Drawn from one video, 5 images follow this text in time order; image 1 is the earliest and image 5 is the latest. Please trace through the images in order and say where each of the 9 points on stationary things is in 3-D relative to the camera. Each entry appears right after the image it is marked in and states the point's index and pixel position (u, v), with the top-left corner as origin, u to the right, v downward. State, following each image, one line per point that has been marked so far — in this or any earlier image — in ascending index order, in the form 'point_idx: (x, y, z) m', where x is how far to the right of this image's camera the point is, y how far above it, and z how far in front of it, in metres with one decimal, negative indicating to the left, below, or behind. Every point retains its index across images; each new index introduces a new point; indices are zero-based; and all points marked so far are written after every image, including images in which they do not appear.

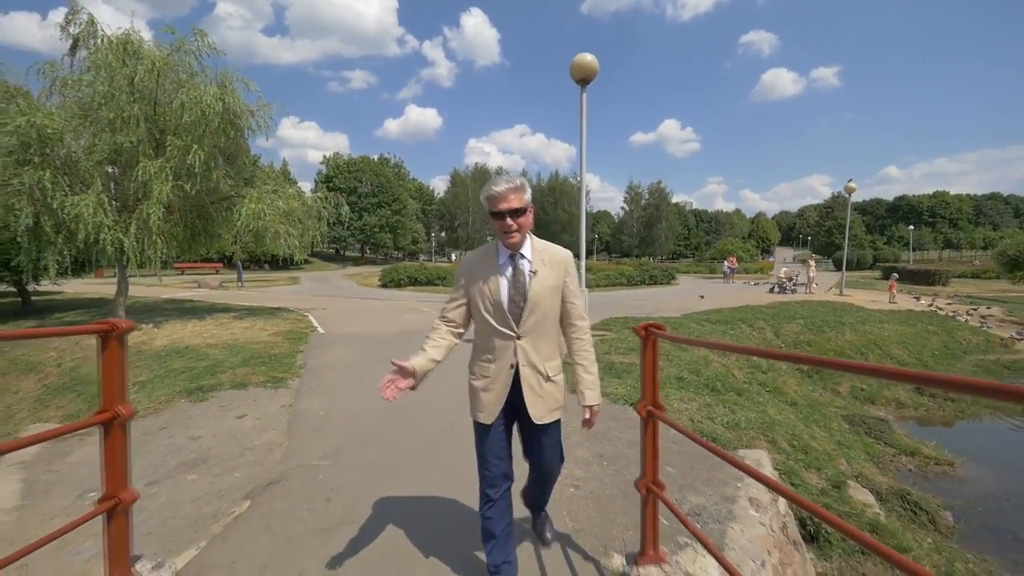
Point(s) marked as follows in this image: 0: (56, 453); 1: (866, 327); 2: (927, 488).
0: (-4.3, -1.5, +5.2) m
1: (+10.1, -1.1, +15.7) m
2: (+5.5, -2.6, +7.2) m
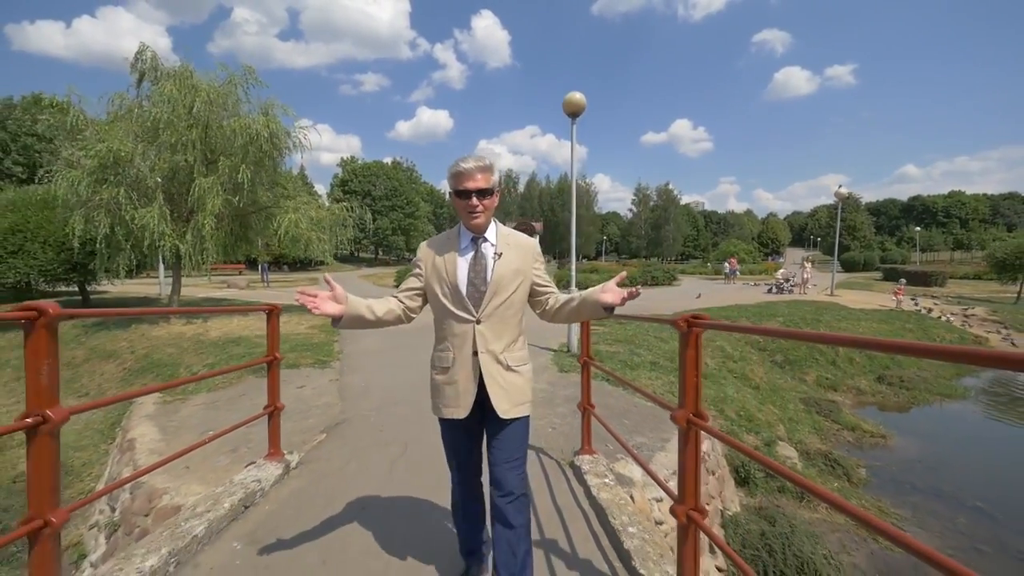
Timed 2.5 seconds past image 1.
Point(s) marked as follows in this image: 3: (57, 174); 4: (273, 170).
0: (-4.3, -1.5, +6.9) m
1: (+10.3, -1.1, +17.1) m
2: (+5.5, -2.6, +8.6) m
3: (-10.6, +2.6, +12.8) m
4: (-6.3, +3.1, +14.4) m
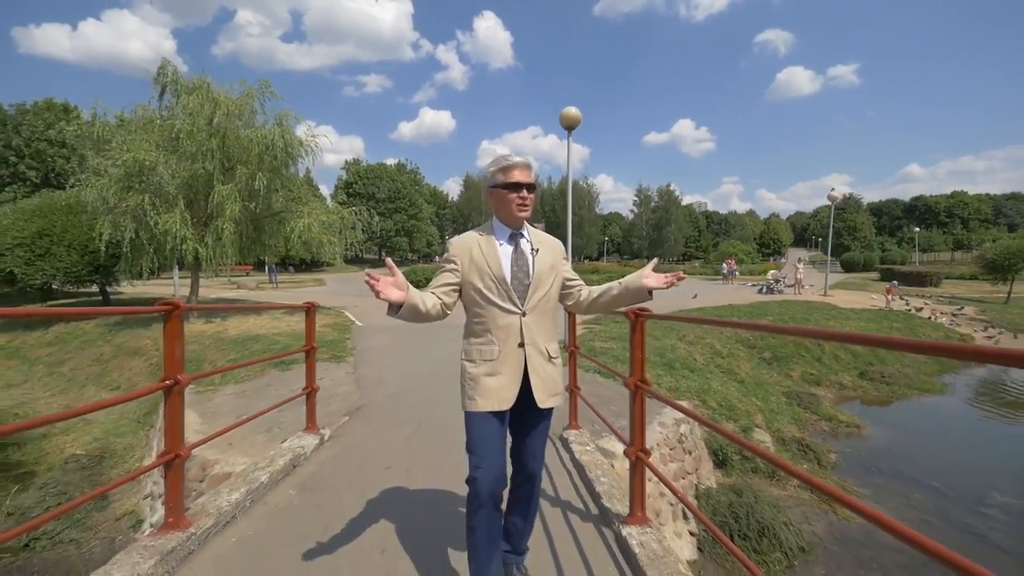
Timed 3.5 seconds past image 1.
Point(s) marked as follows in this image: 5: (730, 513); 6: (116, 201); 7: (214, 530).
0: (-4.3, -1.5, +7.6) m
1: (+10.4, -1.2, +17.8) m
2: (+5.5, -2.6, +9.4) m
3: (-10.6, +2.6, +13.6) m
4: (-6.3, +3.1, +15.1) m
5: (+2.3, -2.4, +5.7) m
6: (-9.5, +2.1, +13.2) m
7: (-1.5, -1.3, +2.9) m
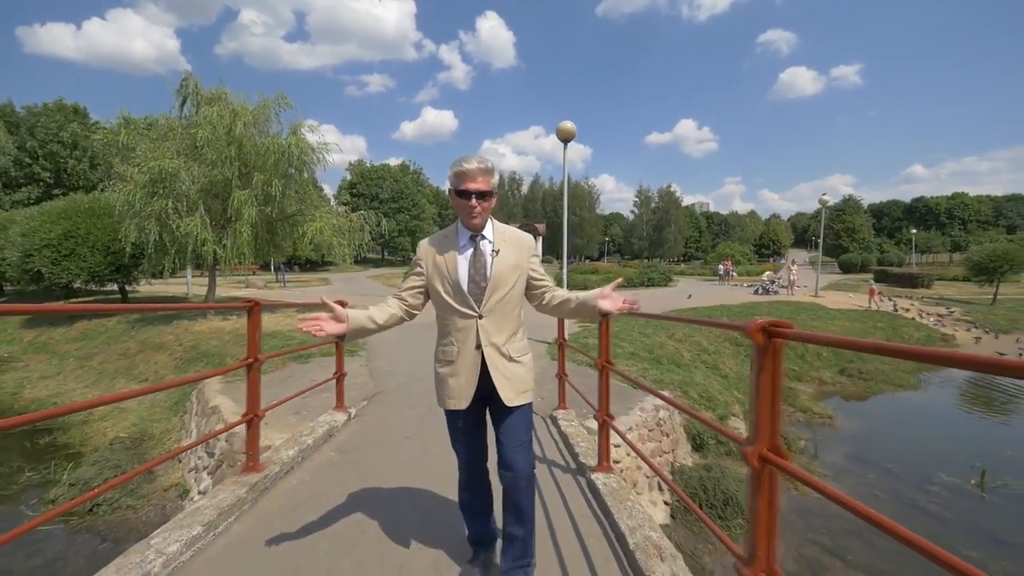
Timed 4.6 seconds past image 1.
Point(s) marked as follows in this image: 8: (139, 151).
0: (-4.3, -1.5, +8.5) m
1: (+10.4, -1.2, +18.6) m
2: (+5.5, -2.7, +10.2) m
3: (-10.6, +2.6, +14.5) m
4: (-6.2, +3.1, +16.0) m
5: (+2.3, -2.4, +6.6) m
6: (-9.5, +2.1, +14.1) m
7: (-1.6, -1.3, +3.7) m
8: (-10.1, +3.7, +14.7) m
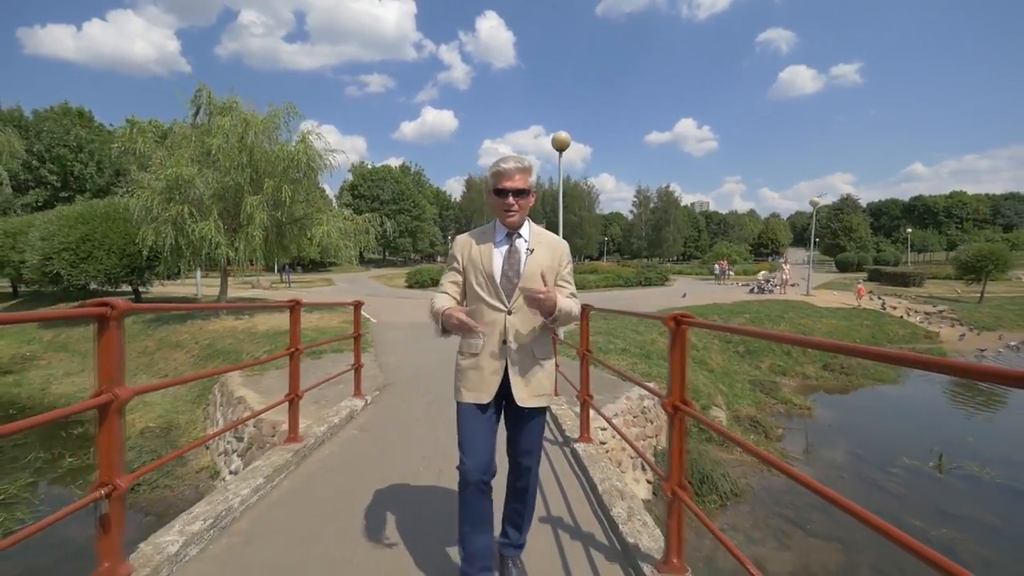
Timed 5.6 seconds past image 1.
0: (-4.3, -1.5, +9.2) m
1: (+10.4, -1.2, +19.3) m
2: (+5.4, -2.7, +10.9) m
3: (-10.6, +2.6, +15.2) m
4: (-6.3, +3.1, +16.7) m
5: (+2.2, -2.4, +7.3) m
6: (-9.6, +2.1, +14.8) m
7: (-1.6, -1.3, +4.4) m
8: (-10.1, +3.6, +15.4) m
